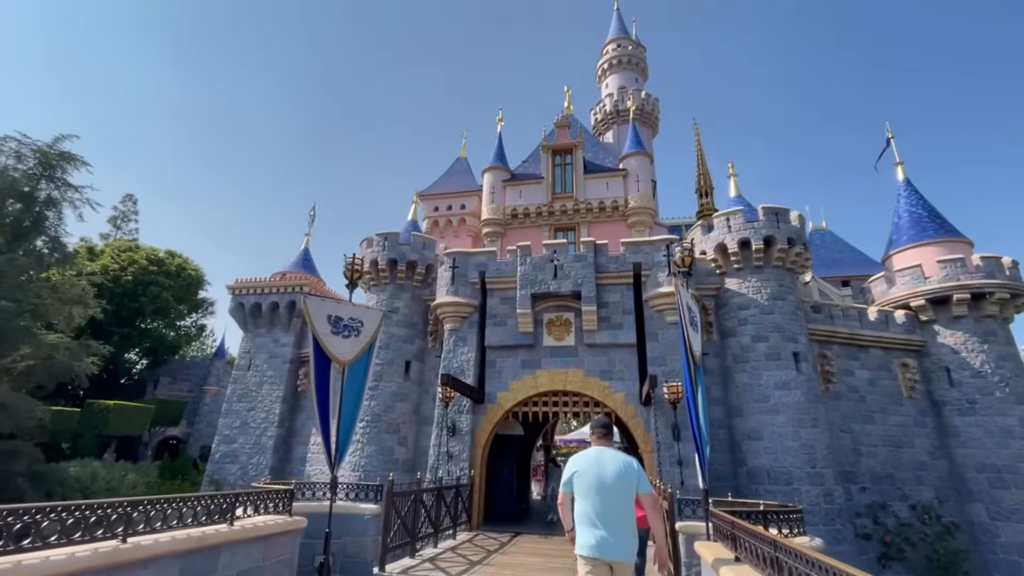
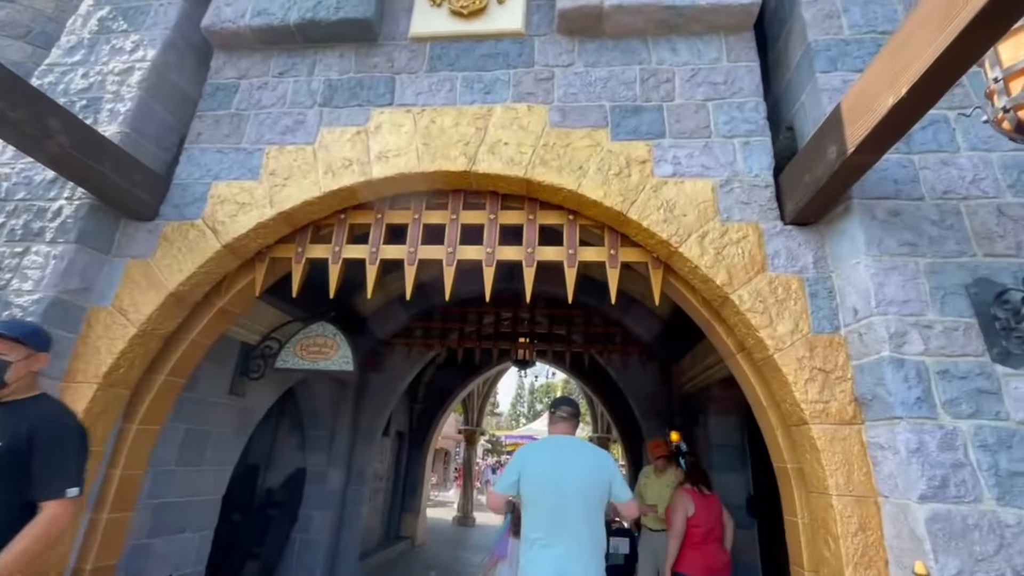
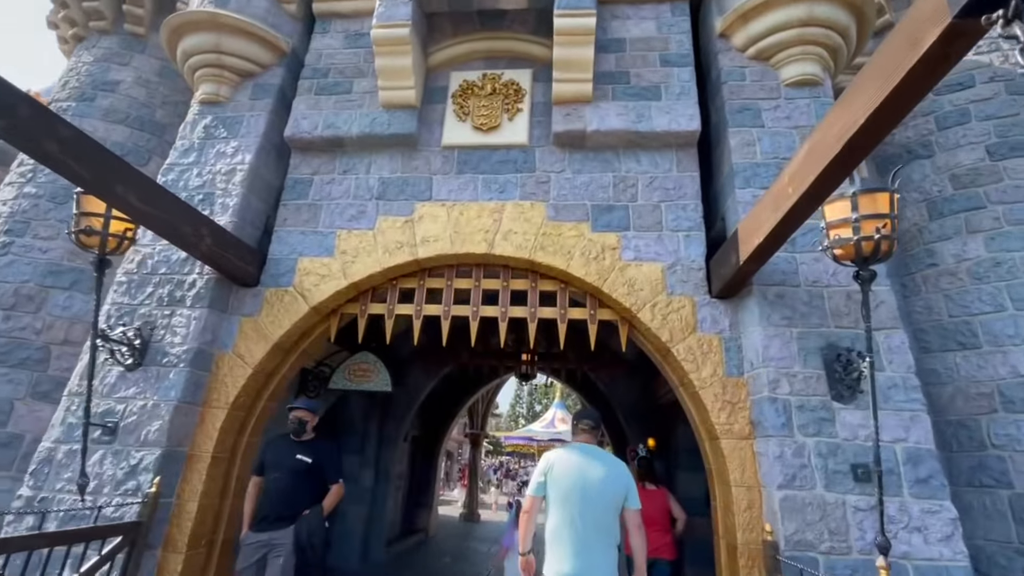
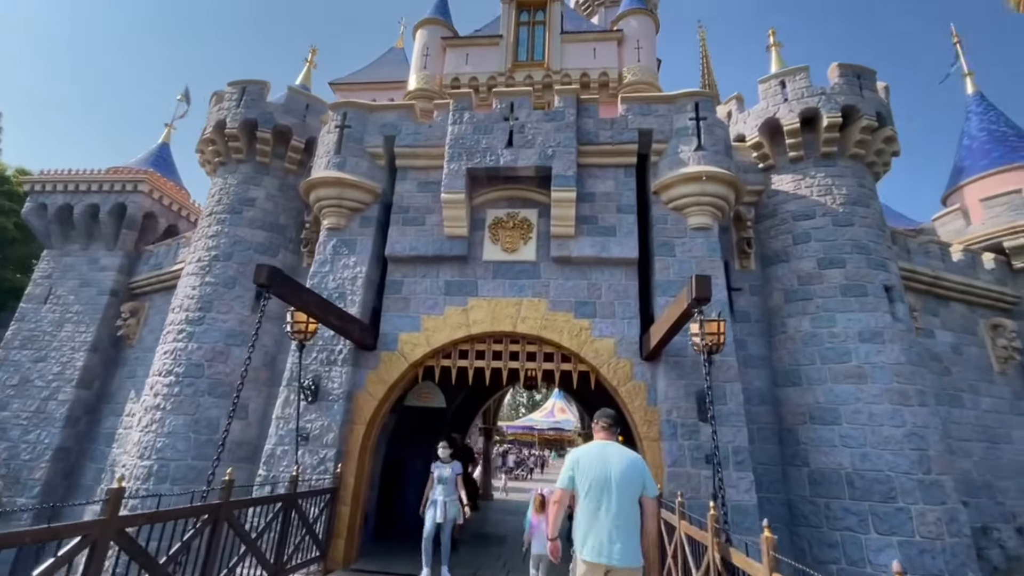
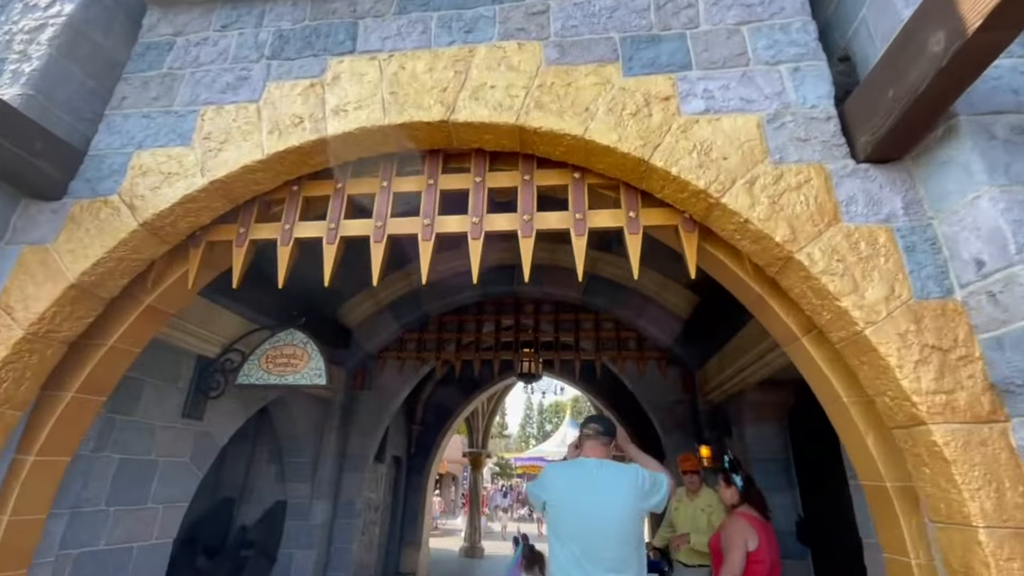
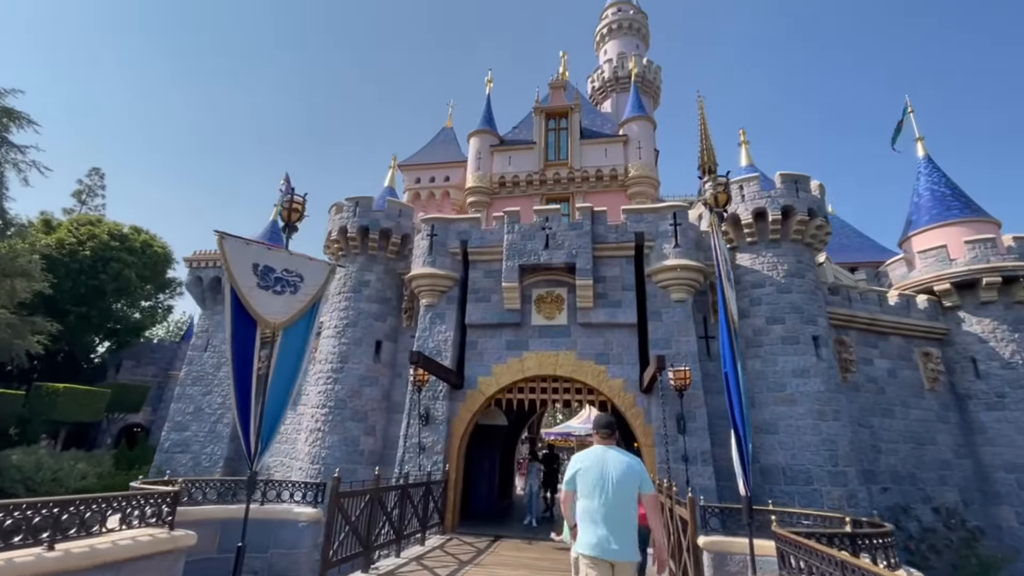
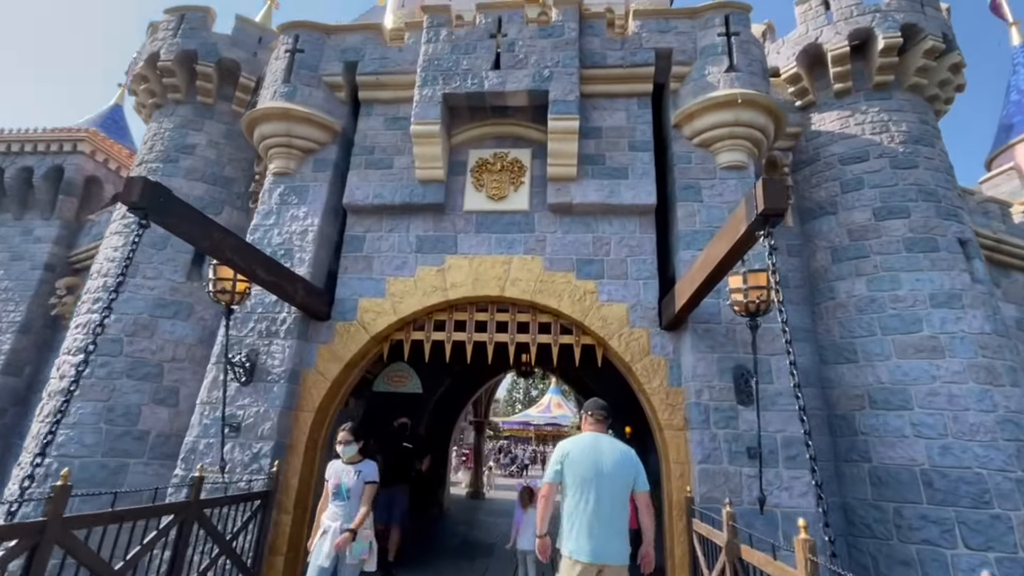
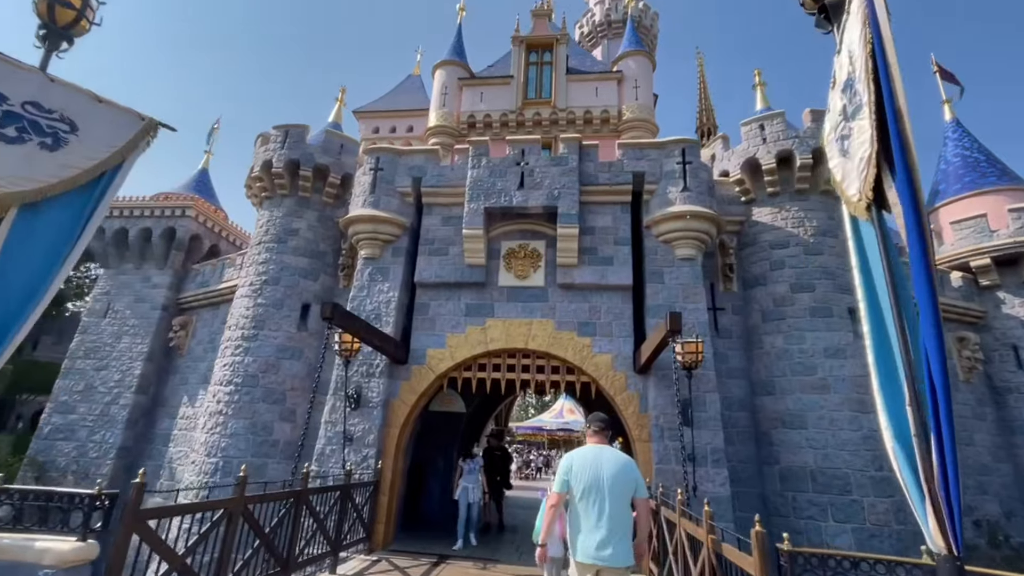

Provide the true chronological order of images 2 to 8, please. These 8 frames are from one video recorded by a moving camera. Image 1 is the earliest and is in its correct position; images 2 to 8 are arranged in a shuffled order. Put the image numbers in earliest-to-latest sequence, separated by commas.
6, 8, 4, 7, 3, 2, 5
